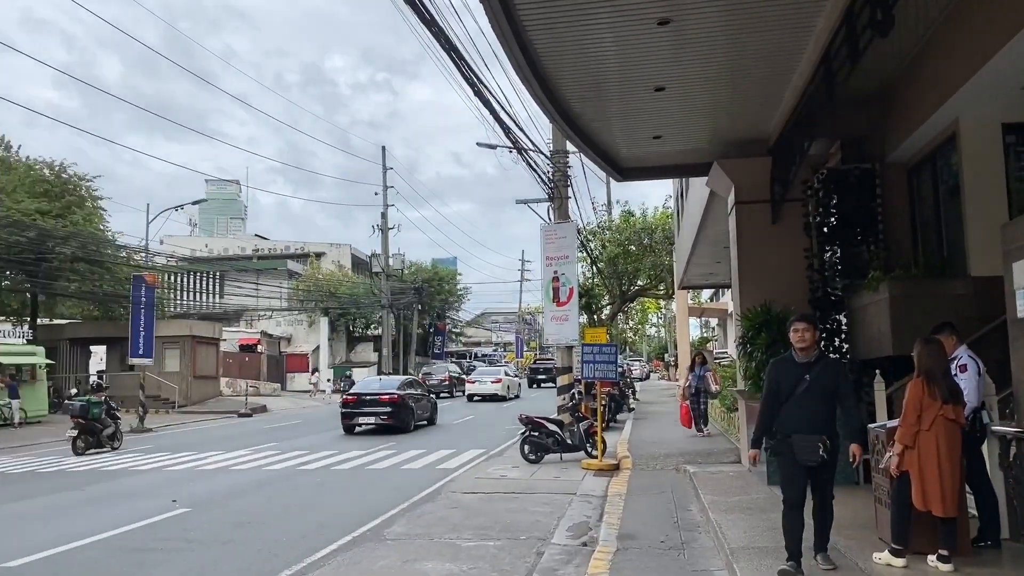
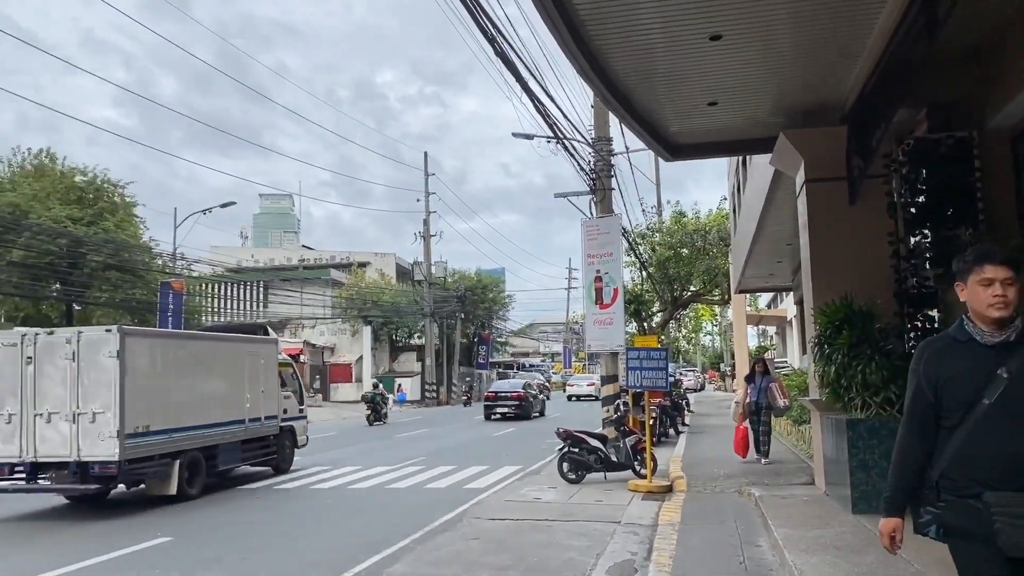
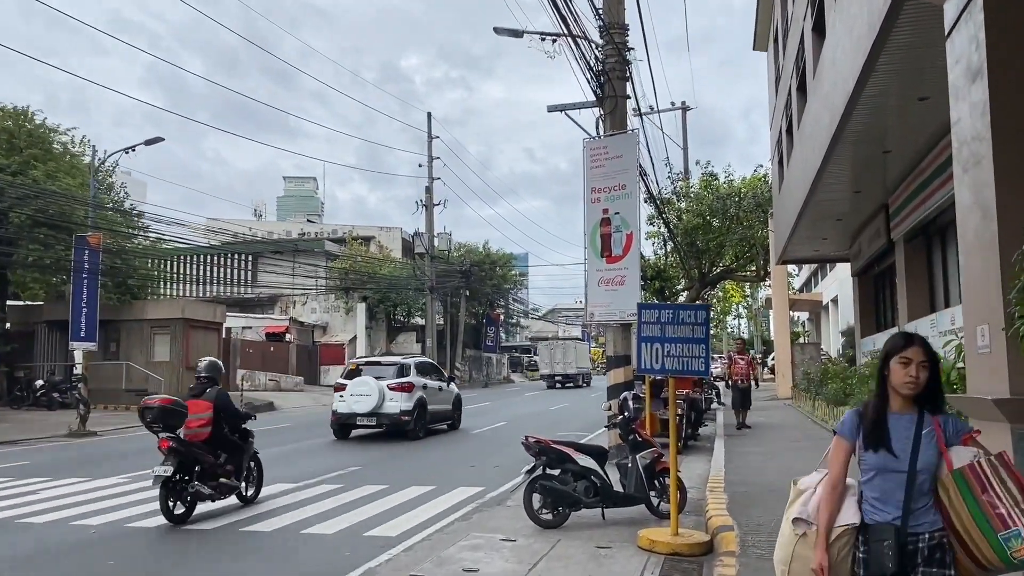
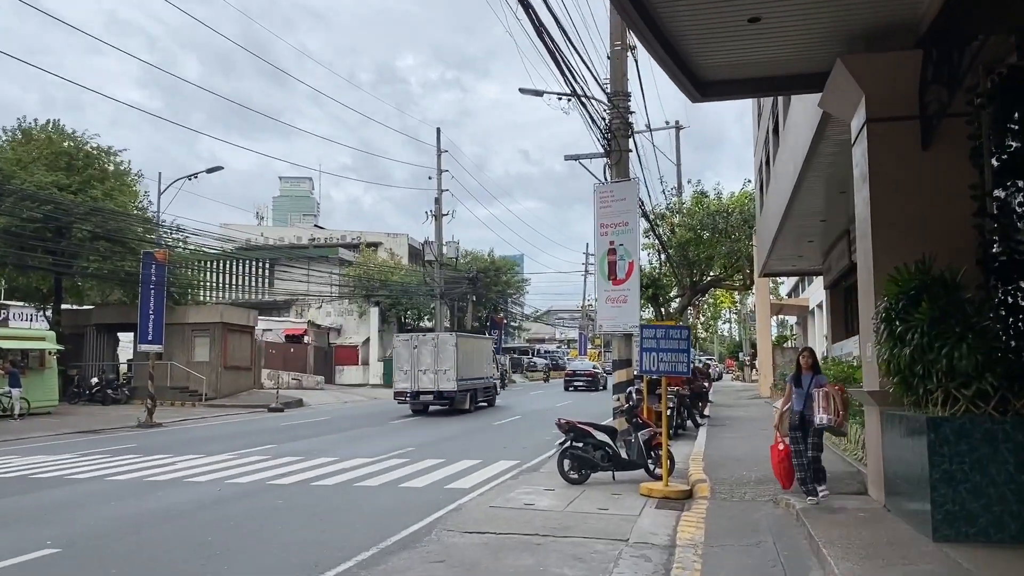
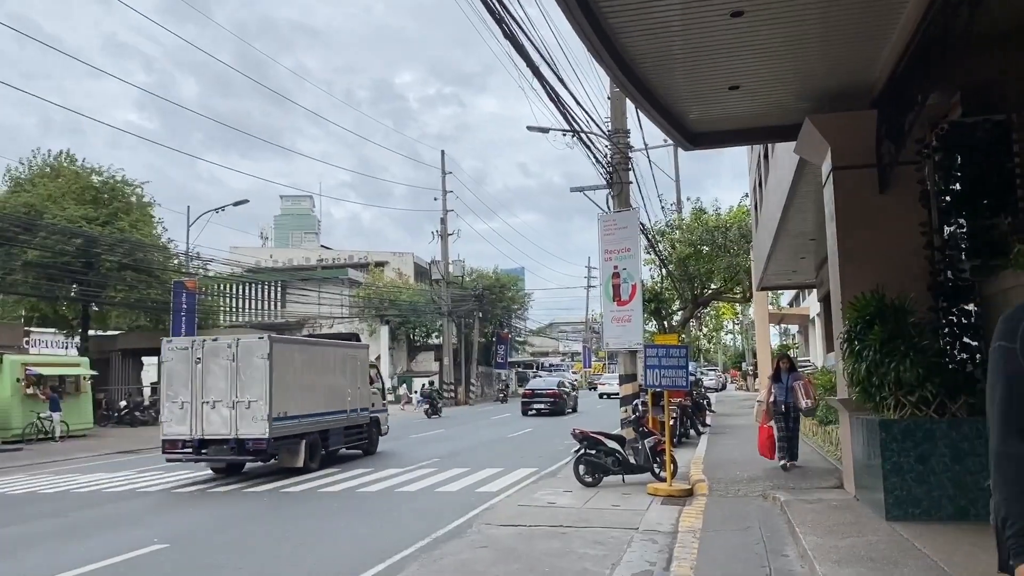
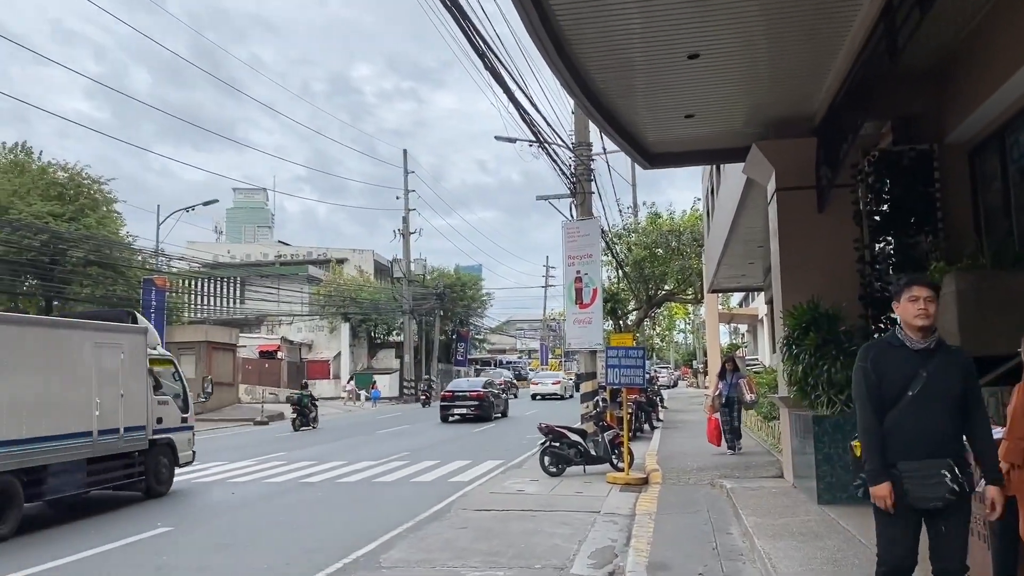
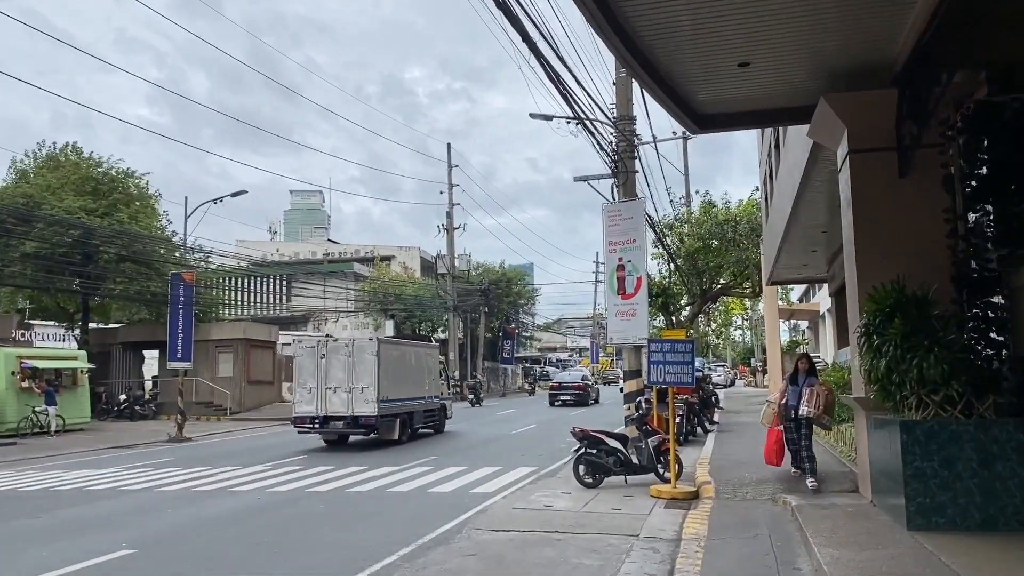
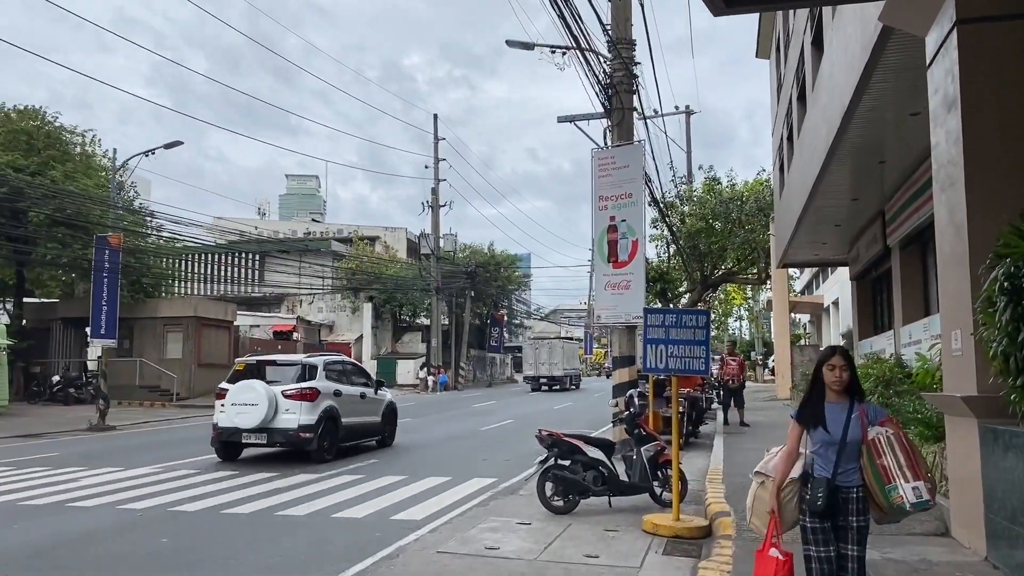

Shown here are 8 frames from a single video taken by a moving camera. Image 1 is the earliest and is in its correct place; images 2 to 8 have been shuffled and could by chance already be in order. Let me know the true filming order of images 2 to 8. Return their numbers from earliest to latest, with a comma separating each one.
6, 2, 5, 7, 4, 8, 3
